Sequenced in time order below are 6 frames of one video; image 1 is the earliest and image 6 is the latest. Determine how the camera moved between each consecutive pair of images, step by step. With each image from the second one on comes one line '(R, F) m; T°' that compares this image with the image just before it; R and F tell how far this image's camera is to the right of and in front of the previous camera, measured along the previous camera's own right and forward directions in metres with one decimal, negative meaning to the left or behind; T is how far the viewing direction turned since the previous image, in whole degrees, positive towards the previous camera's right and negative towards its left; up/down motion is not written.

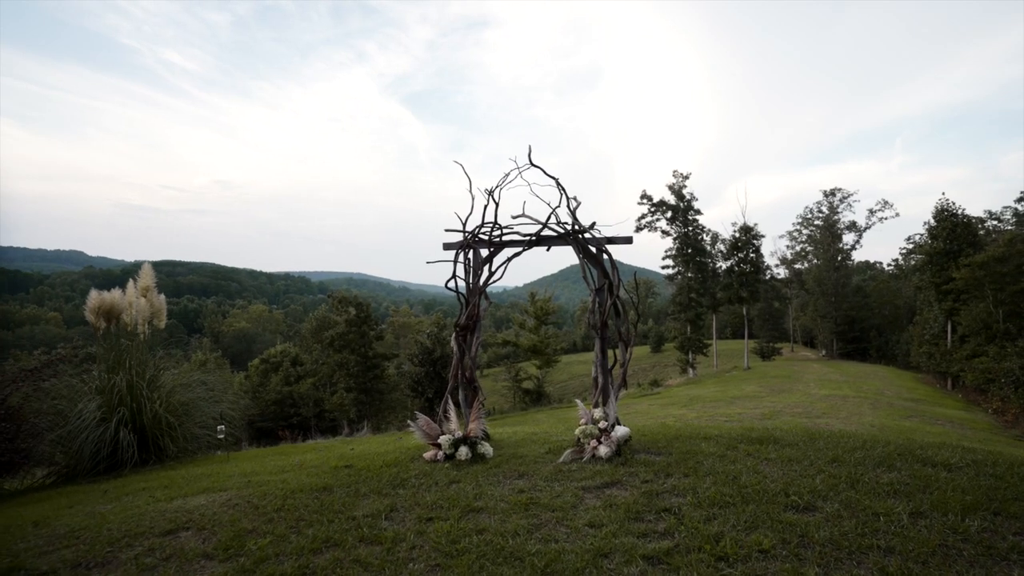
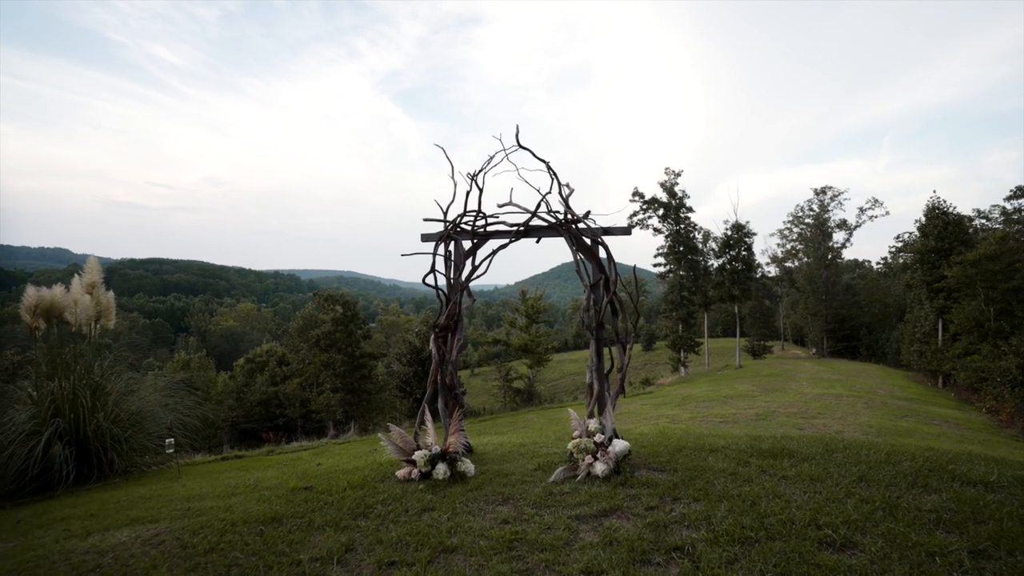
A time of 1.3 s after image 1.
(0.0, +0.4) m; +1°
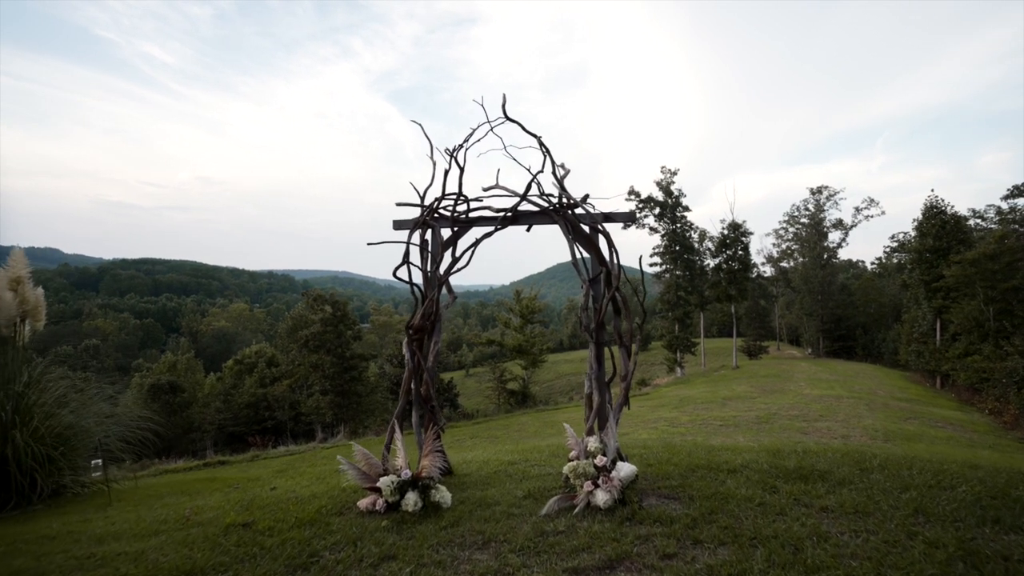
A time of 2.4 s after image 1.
(0.0, +0.5) m; +1°
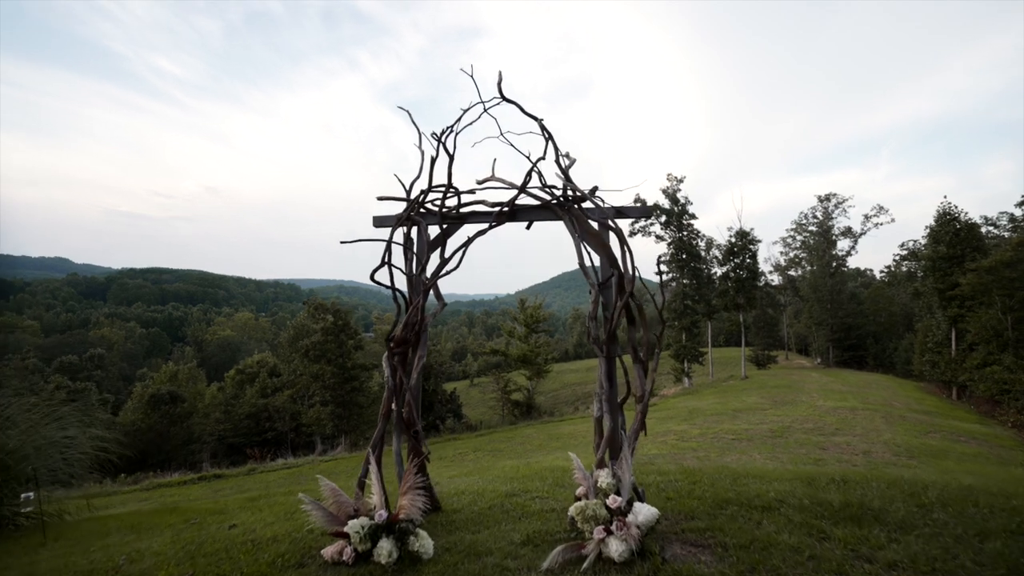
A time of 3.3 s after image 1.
(0.0, +0.4) m; -1°
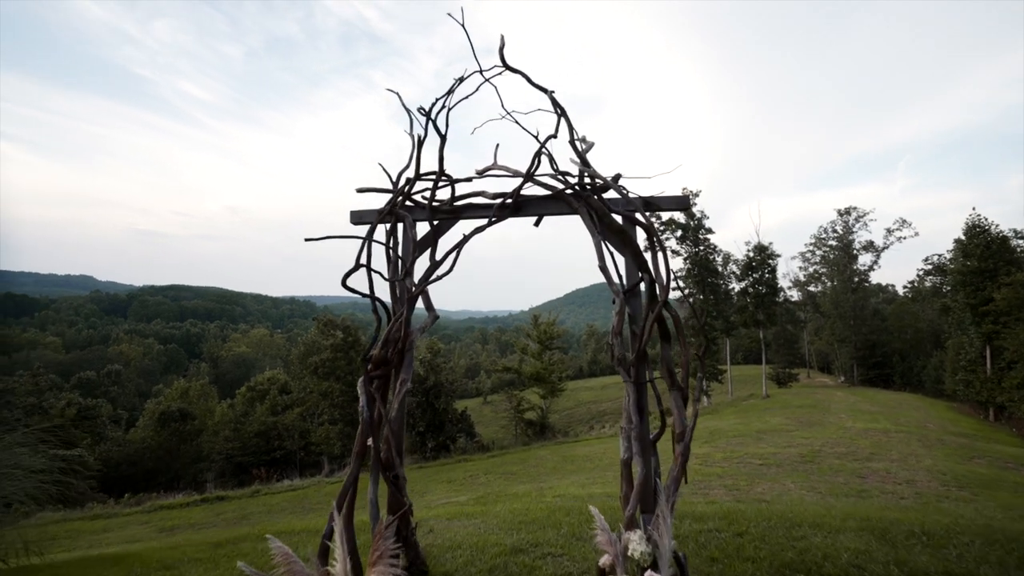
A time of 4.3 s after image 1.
(0.0, +0.5) m; -2°
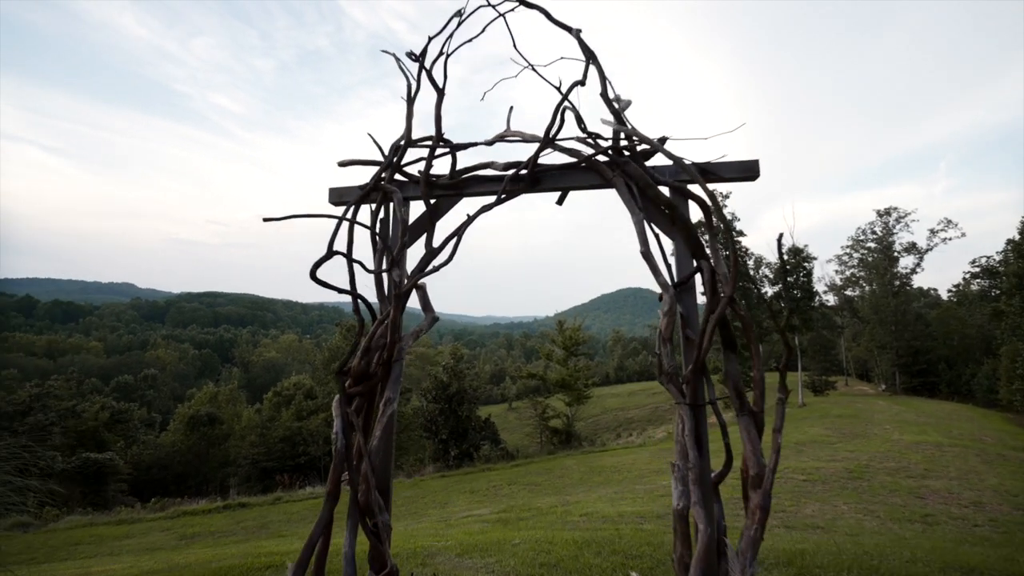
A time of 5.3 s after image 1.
(0.0, +0.4) m; -3°
